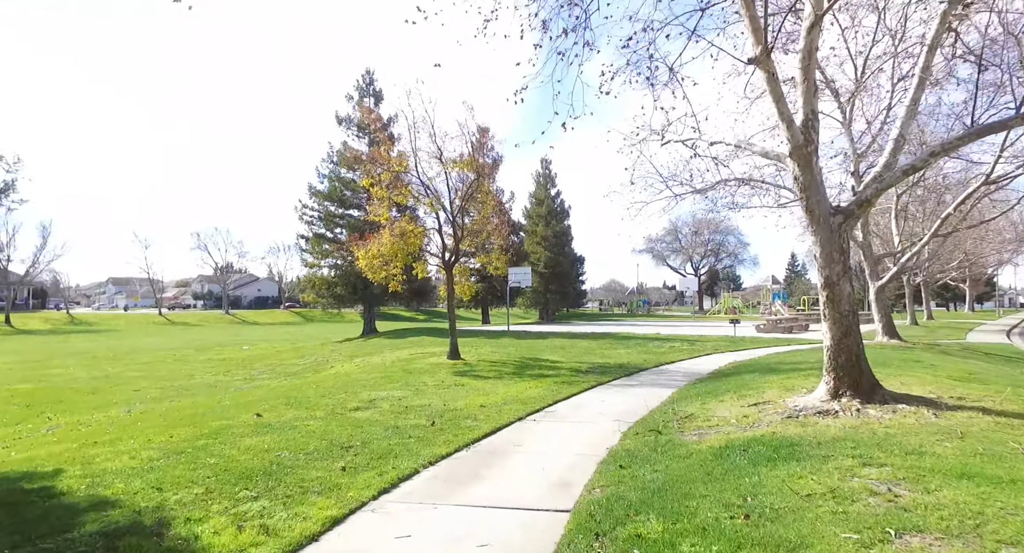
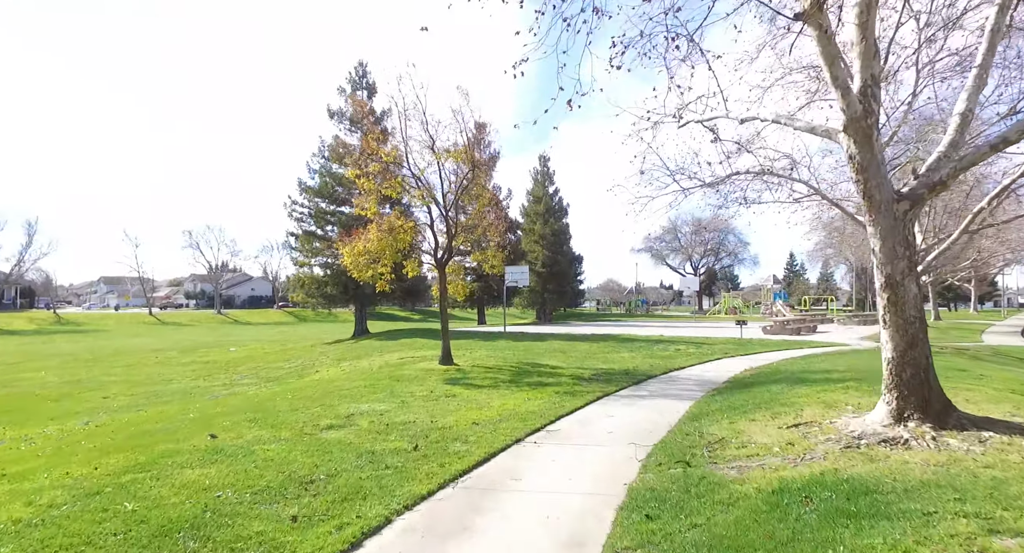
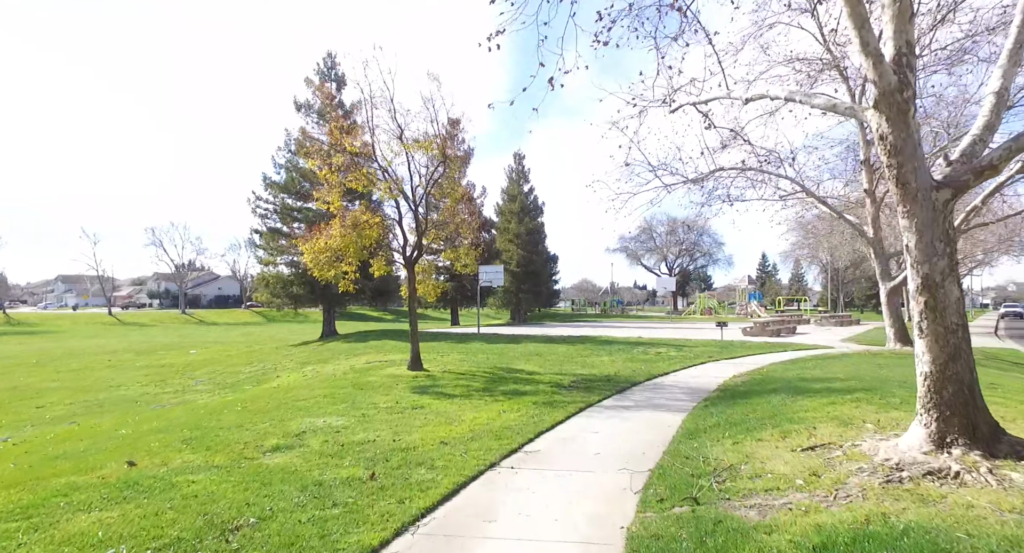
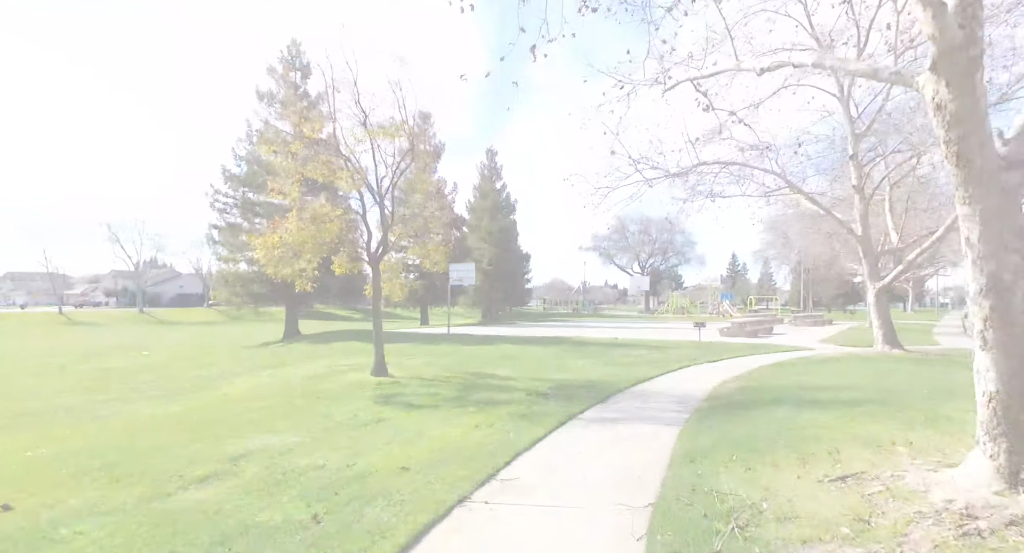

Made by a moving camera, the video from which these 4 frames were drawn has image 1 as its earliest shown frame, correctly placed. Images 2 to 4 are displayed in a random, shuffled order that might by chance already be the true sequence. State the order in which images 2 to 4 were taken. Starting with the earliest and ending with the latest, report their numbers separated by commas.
2, 3, 4
